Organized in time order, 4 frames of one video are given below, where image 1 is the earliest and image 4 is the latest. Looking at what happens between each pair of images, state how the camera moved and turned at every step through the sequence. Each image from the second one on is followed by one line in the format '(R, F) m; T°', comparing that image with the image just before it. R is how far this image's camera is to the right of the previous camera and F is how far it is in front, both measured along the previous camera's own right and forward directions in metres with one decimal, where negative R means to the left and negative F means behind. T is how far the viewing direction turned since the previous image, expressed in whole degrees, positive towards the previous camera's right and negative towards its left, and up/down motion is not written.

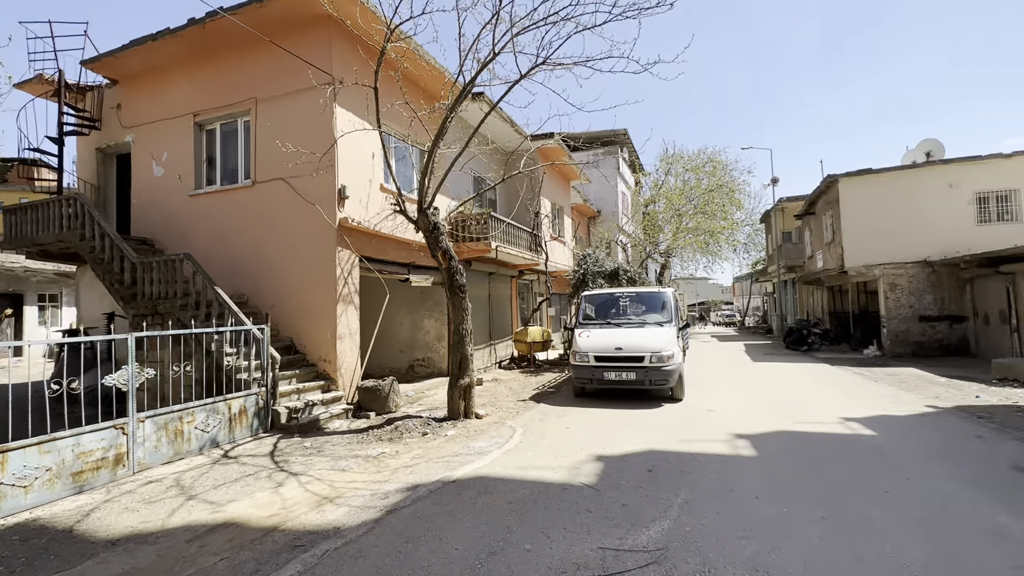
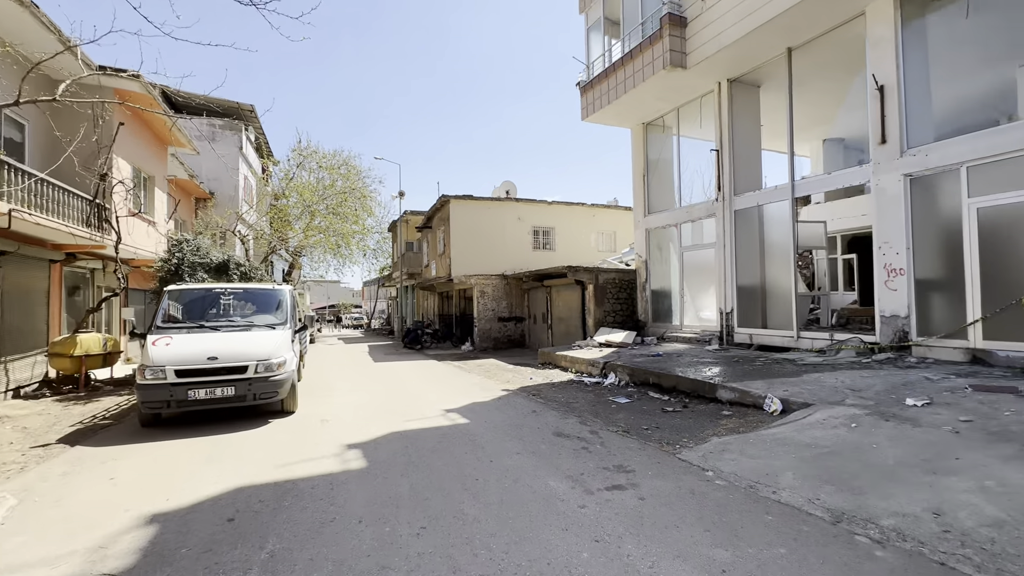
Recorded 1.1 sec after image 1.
(+0.4, +0.6) m; +43°
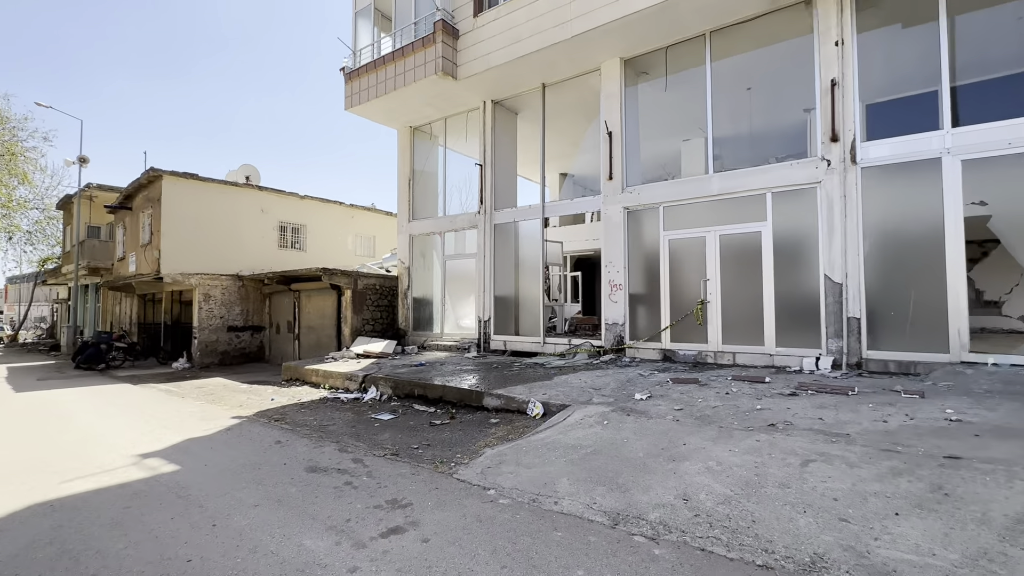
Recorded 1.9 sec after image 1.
(-0.1, +0.7) m; +29°
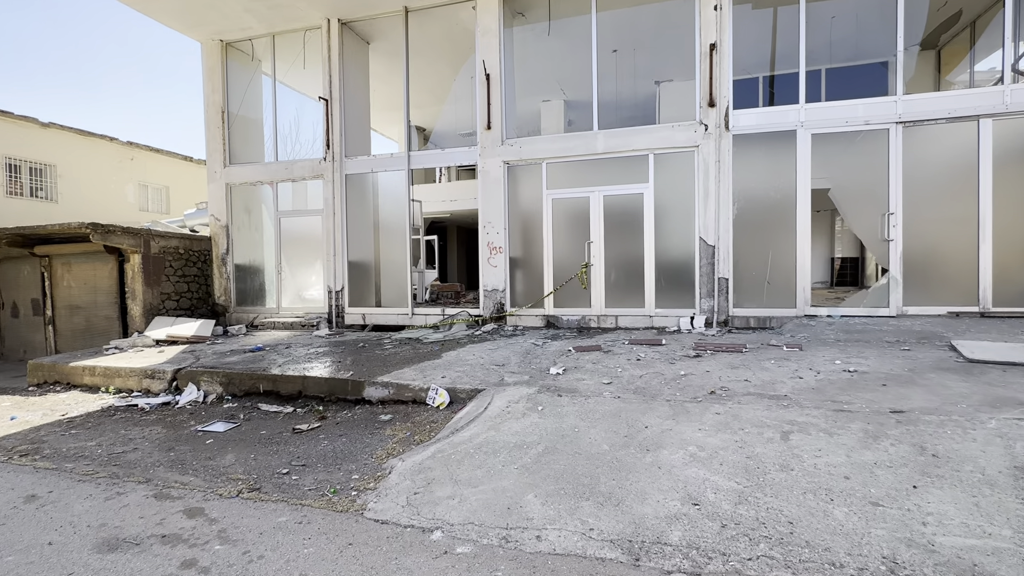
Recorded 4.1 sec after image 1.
(-0.7, +1.3) m; +20°
